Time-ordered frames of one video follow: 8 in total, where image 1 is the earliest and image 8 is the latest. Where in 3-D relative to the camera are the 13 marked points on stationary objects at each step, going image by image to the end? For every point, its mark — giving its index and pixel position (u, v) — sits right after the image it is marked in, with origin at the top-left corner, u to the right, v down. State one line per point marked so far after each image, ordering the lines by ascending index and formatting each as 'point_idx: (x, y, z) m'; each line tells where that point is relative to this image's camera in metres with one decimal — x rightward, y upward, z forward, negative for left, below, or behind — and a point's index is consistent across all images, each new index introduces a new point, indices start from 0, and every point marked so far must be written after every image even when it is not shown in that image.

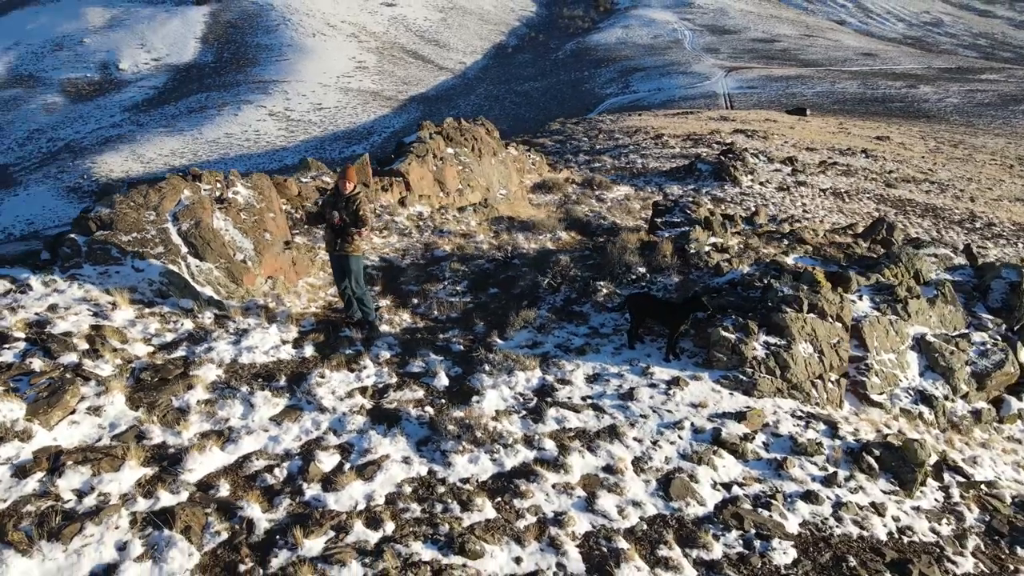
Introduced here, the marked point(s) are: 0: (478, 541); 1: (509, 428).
0: (-0.3, -2.0, +5.8) m
1: (0.0, -1.4, +7.2) m
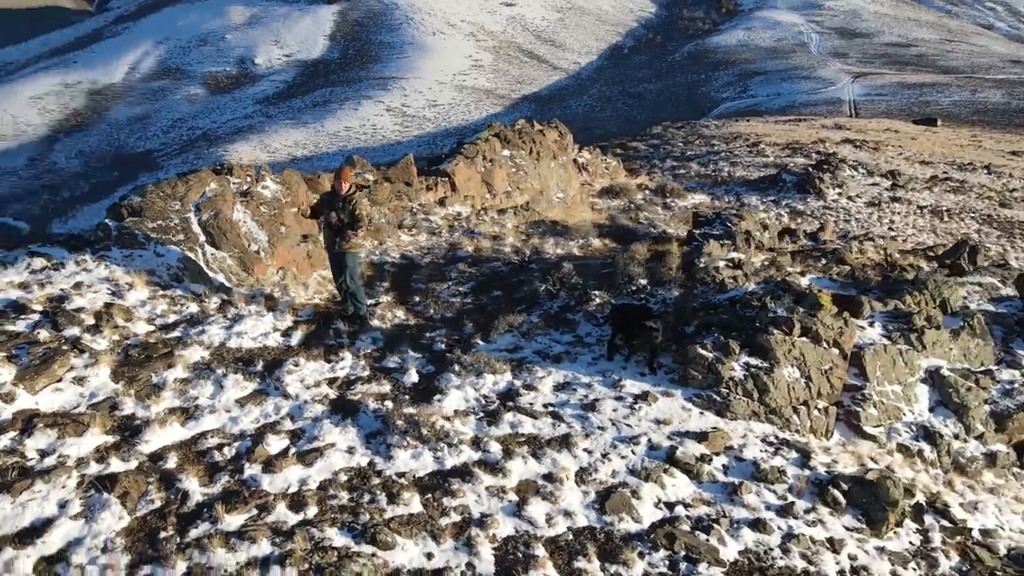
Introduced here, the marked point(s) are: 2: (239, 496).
0: (-1.0, -2.0, +6.1) m
1: (-0.5, -1.4, +7.4) m
2: (-2.3, -1.7, +6.1) m
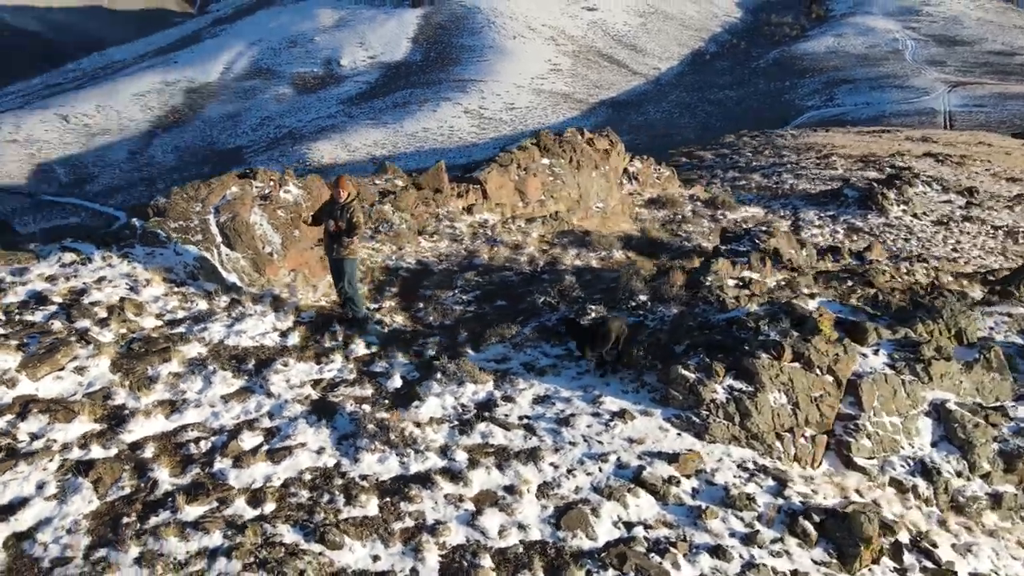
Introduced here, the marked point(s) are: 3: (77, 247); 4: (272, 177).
0: (-1.4, -2.1, +6.3) m
1: (-0.8, -1.5, +7.6) m
2: (-2.7, -1.7, +6.5) m
3: (-6.0, +0.6, +10.2) m
4: (-3.7, +1.7, +11.5) m
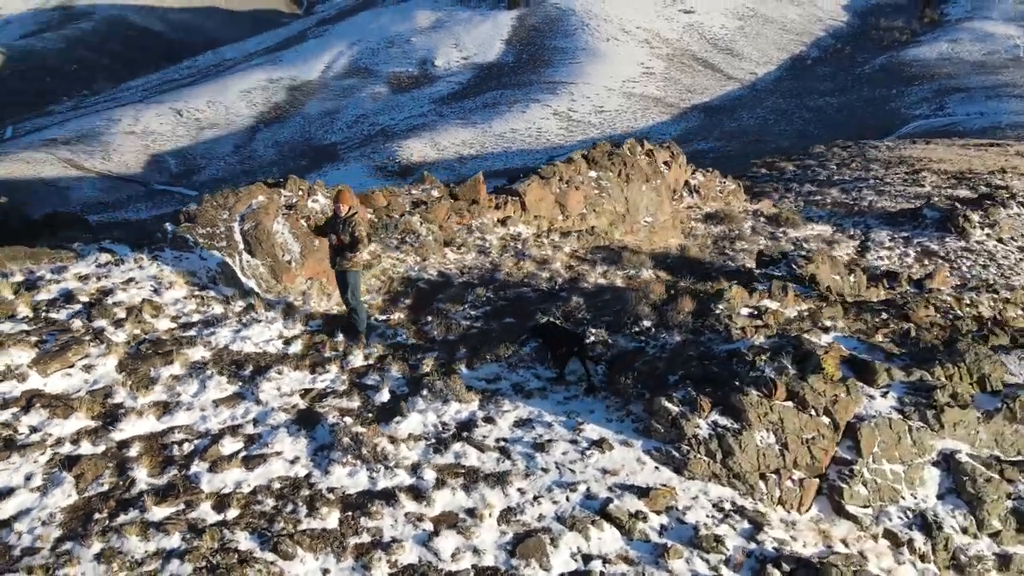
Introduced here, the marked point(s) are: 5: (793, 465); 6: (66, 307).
0: (-1.9, -2.3, +6.5) m
1: (-1.1, -1.7, +7.7) m
2: (-3.1, -1.9, +6.8) m
3: (-5.9, +0.6, +10.9) m
4: (-3.4, +1.6, +11.9) m
5: (+3.0, -1.9, +7.9) m
6: (-5.5, -0.2, +9.2) m
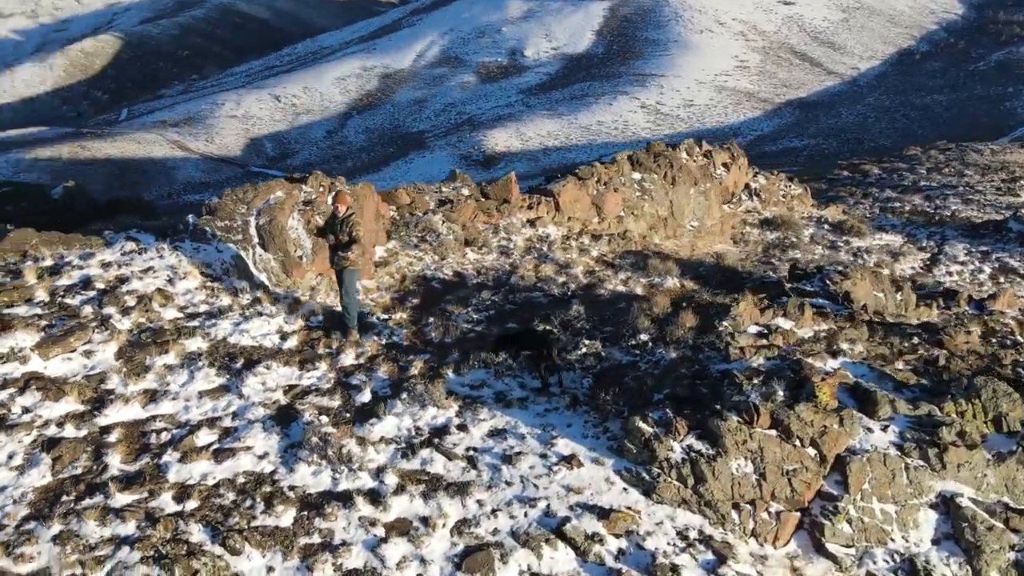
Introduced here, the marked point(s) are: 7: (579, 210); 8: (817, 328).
0: (-2.4, -2.3, +6.7) m
1: (-1.5, -1.8, +7.8) m
2: (-3.6, -1.8, +7.1) m
3: (-5.7, +0.8, +11.4) m
4: (-3.1, +1.7, +12.2) m
5: (+2.6, -2.1, +7.6) m
6: (-5.7, -0.1, +9.7) m
7: (+1.5, +1.8, +16.6) m
8: (+4.3, -0.6, +10.6) m
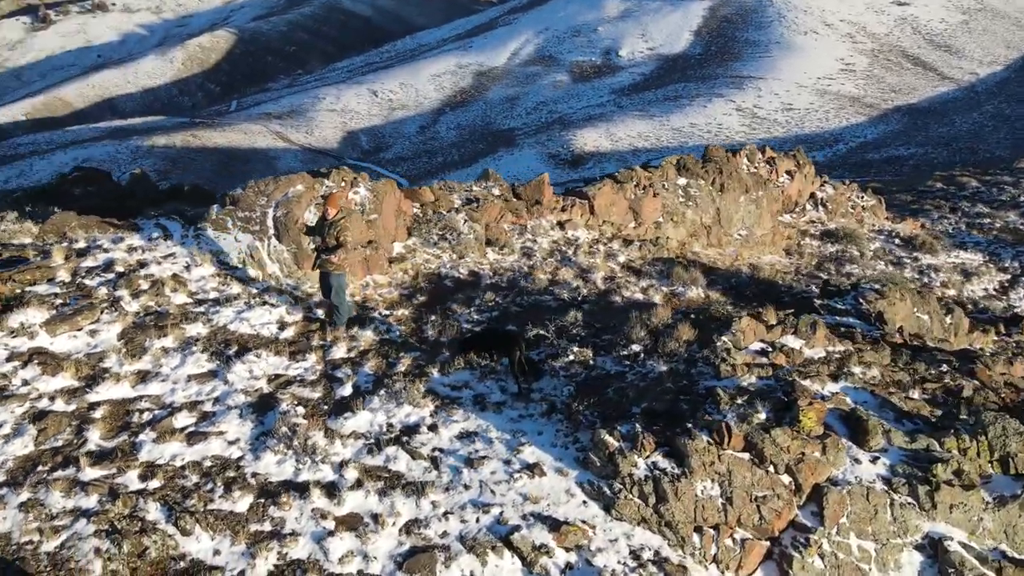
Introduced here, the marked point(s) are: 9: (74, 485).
0: (-2.9, -2.2, +6.9) m
1: (-1.9, -1.7, +7.9) m
2: (-4.0, -1.7, +7.5) m
3: (-5.6, +1.0, +12.0) m
4: (-2.9, +1.8, +12.4) m
5: (+2.2, -2.3, +7.2) m
6: (-5.7, +0.2, +10.3) m
7: (+2.3, +1.6, +16.3) m
8: (+4.3, -0.8, +10.0) m
9: (-4.1, -1.9, +7.0) m
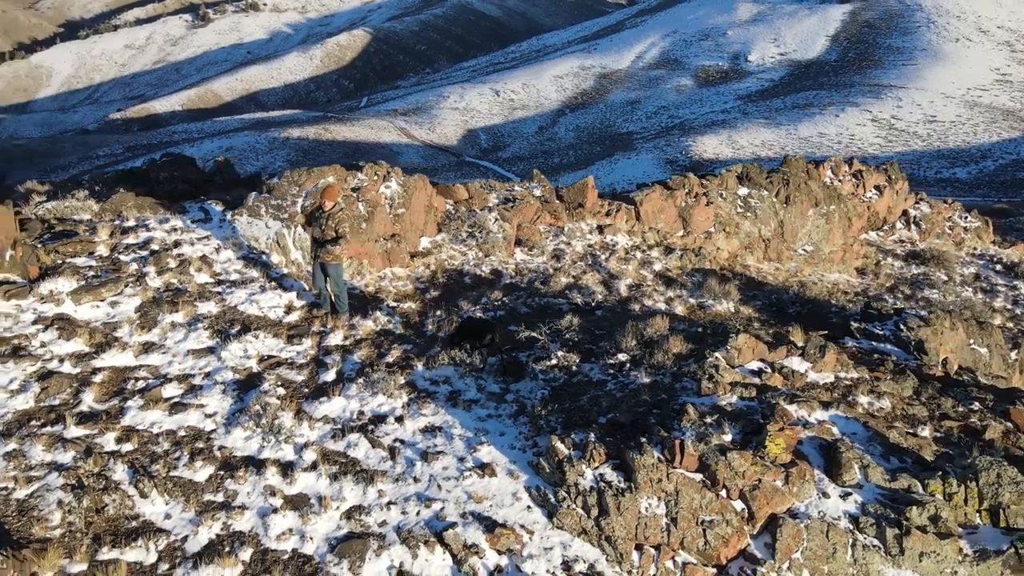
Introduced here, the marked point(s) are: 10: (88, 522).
0: (-3.5, -2.0, +7.3) m
1: (-2.3, -1.6, +8.2) m
2: (-4.5, -1.4, +8.1) m
3: (-5.2, +1.4, +12.7) m
4: (-2.4, +2.0, +12.8) m
5: (+1.6, -2.4, +6.9) m
6: (-5.6, +0.5, +11.1) m
7: (+3.2, +1.4, +15.9) m
8: (+4.1, -1.1, +9.4) m
9: (-4.7, -1.6, +7.6) m
10: (-4.0, -2.2, +6.9) m
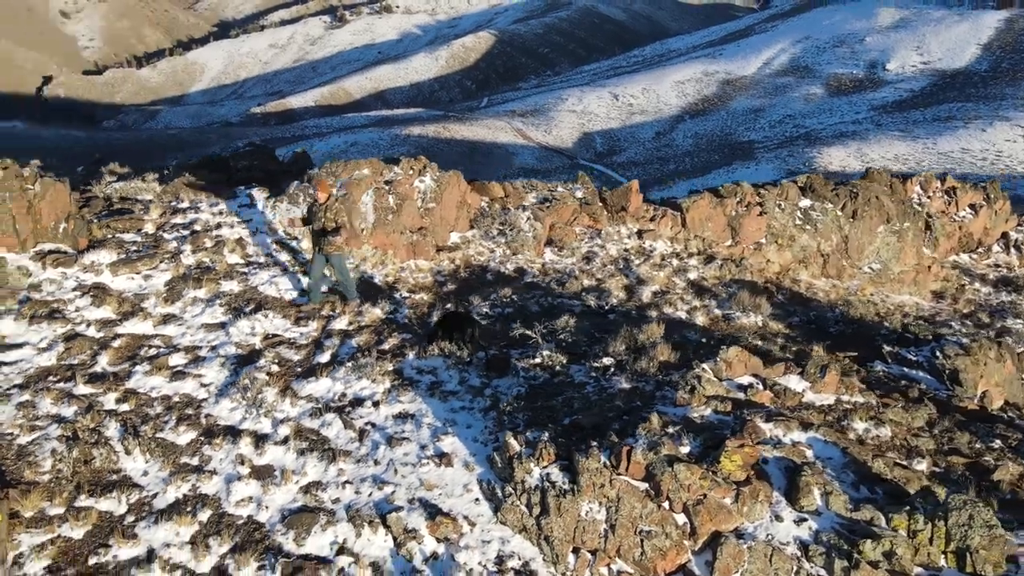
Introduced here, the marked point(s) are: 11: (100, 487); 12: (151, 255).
0: (-4.0, -1.7, +8.0) m
1: (-2.6, -1.4, +8.6) m
2: (-4.8, -1.1, +8.8) m
3: (-4.7, +1.7, +13.5) m
4: (-1.9, +2.1, +13.2) m
5: (+0.9, -2.4, +6.8) m
6: (-5.4, +0.9, +12.0) m
7: (+4.1, +1.2, +15.4) m
8: (+3.9, -1.3, +8.9) m
9: (-5.1, -1.2, +8.4) m
10: (-4.5, -1.9, +7.6) m
11: (-4.2, -2.0, +7.5) m
12: (-5.4, +0.5, +11.1) m
